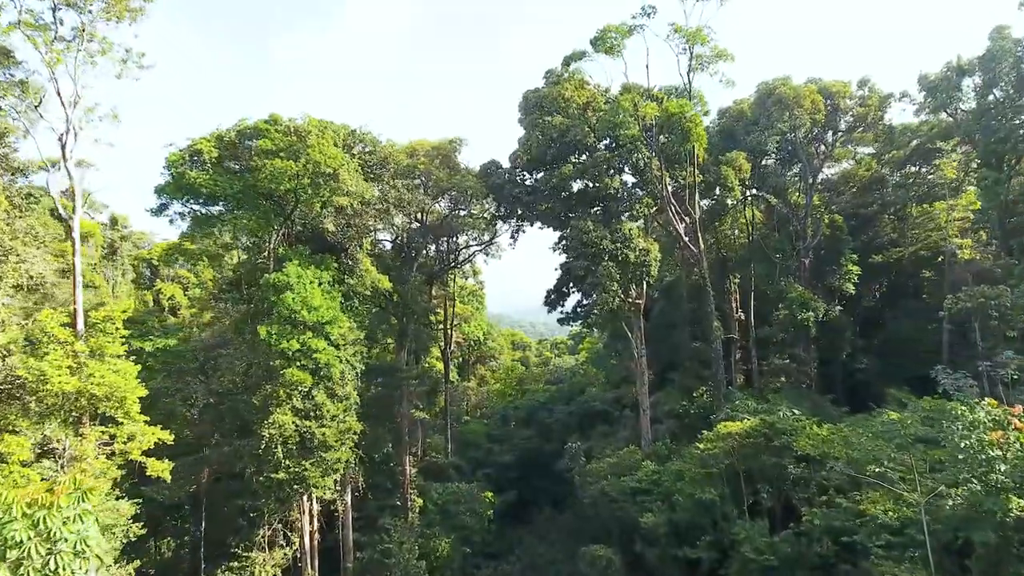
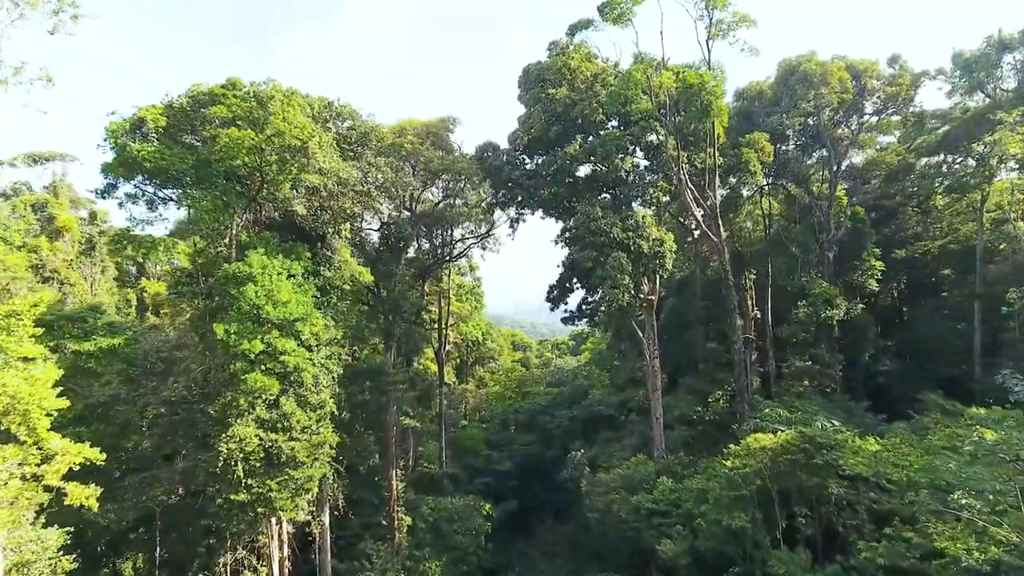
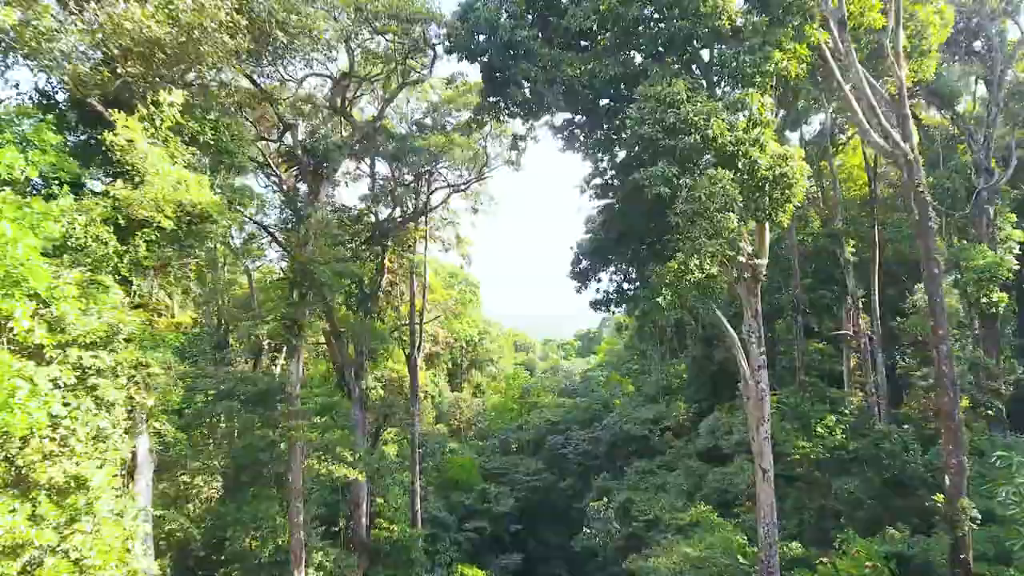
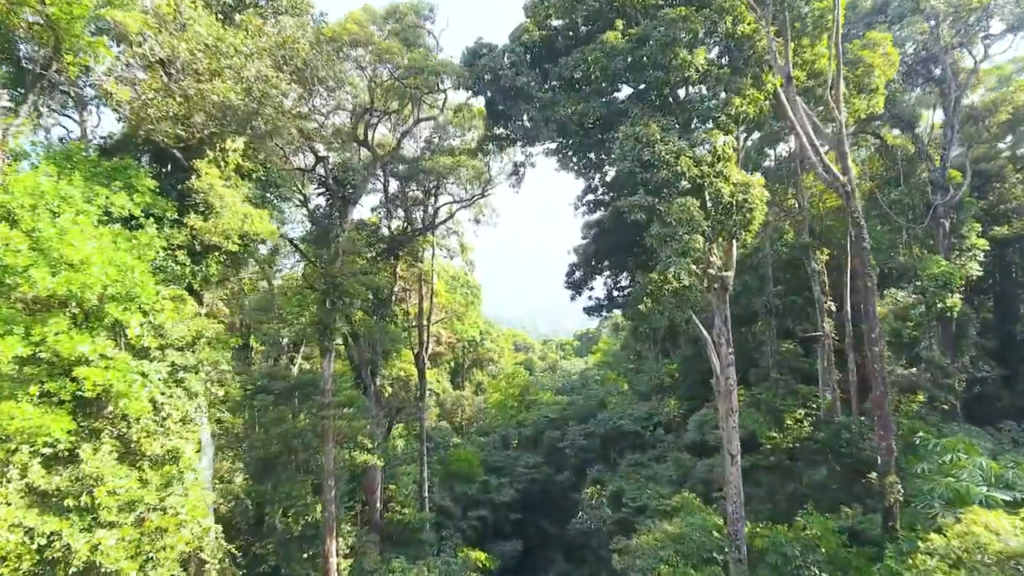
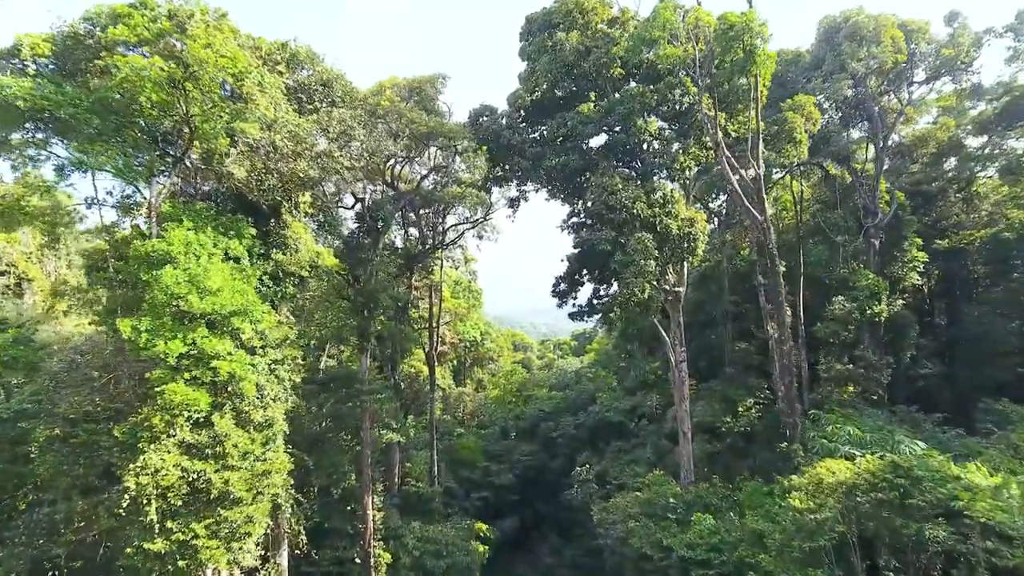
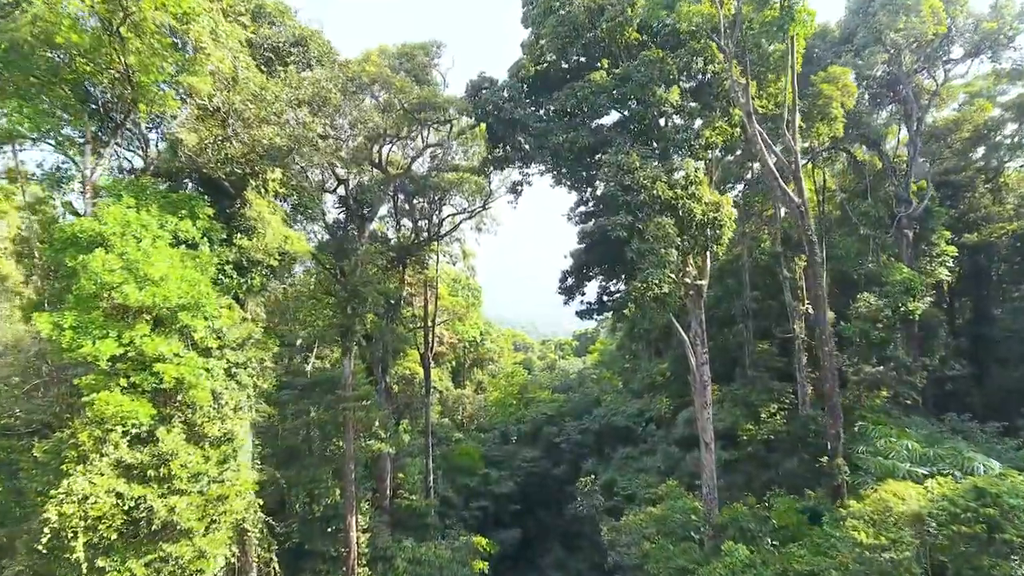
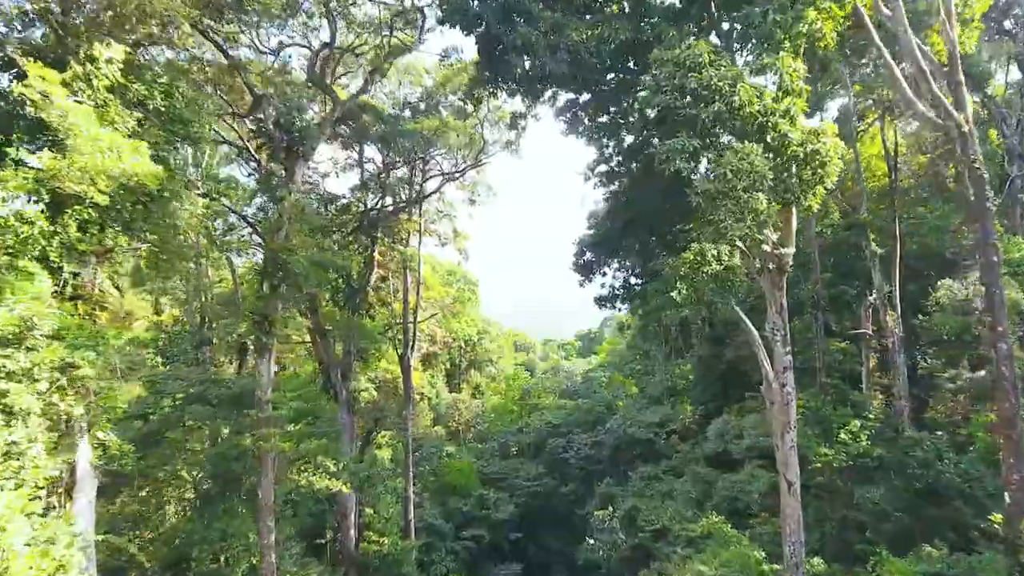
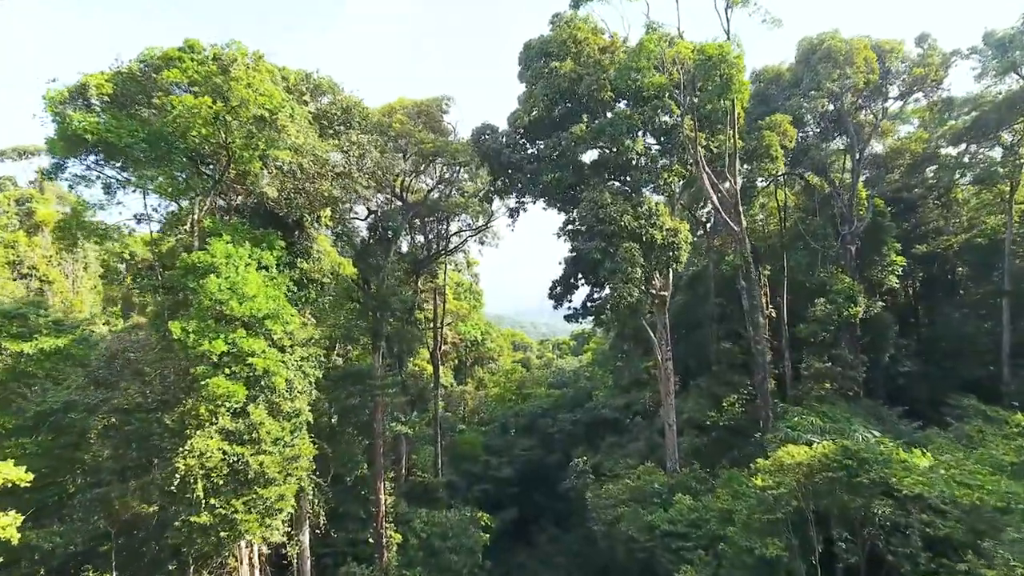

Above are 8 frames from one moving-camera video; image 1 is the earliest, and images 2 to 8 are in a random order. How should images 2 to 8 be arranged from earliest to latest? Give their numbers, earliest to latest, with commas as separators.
2, 8, 5, 6, 4, 3, 7
